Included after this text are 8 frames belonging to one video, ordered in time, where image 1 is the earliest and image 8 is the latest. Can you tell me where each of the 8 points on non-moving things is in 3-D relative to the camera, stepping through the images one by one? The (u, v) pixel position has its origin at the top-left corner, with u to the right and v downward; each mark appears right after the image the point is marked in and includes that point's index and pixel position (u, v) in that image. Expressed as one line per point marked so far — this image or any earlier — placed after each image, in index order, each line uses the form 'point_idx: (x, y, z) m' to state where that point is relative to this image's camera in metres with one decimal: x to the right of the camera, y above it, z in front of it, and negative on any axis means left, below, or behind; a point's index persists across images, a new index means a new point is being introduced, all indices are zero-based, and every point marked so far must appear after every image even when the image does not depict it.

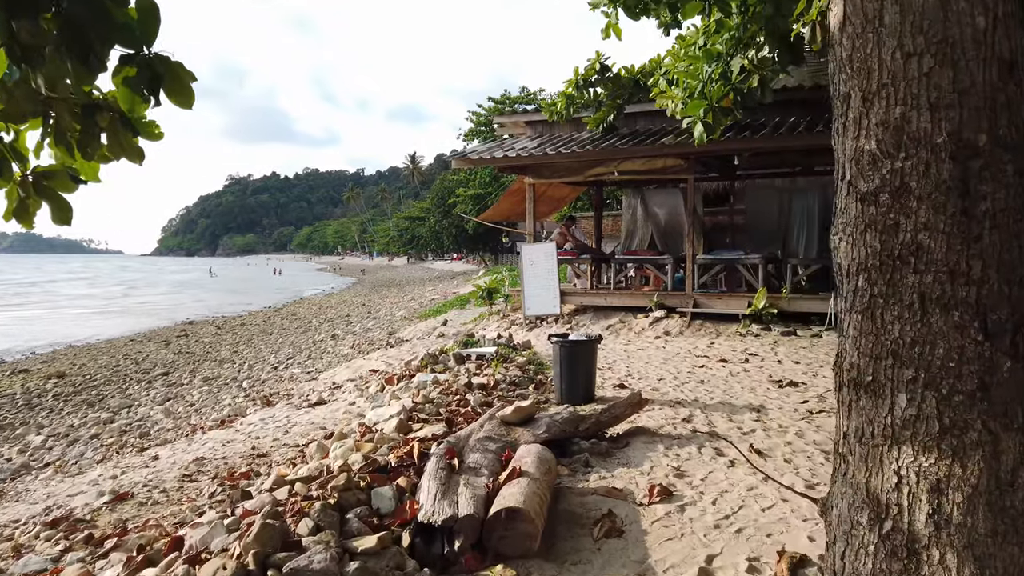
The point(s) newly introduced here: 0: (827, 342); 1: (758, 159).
0: (+4.0, -0.7, +9.6) m
1: (+4.3, +2.3, +13.2) m
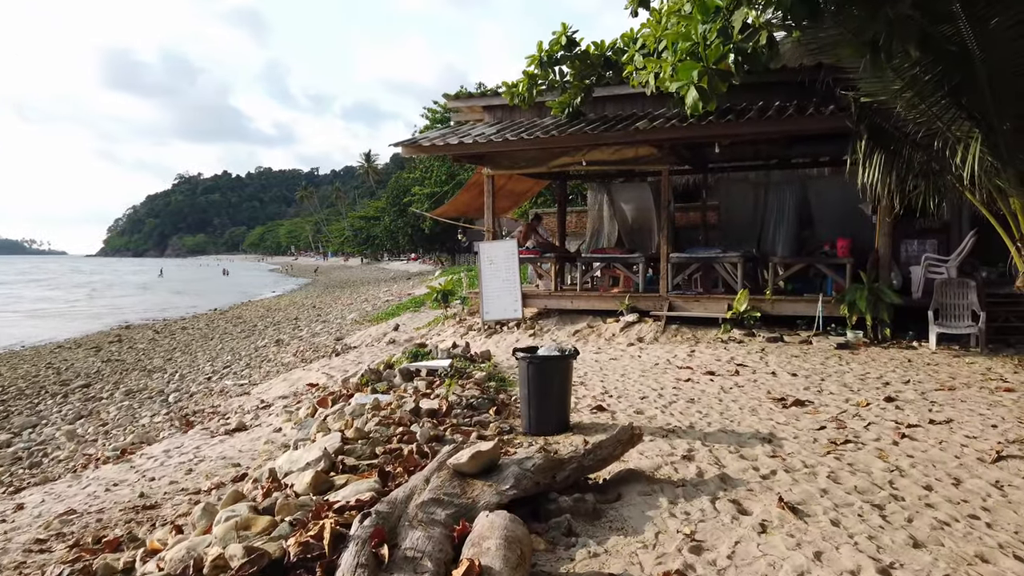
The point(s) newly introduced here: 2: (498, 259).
0: (+3.5, -0.7, +8.6) m
1: (+3.6, +2.3, +12.2) m
2: (-0.2, +0.4, +11.4) m
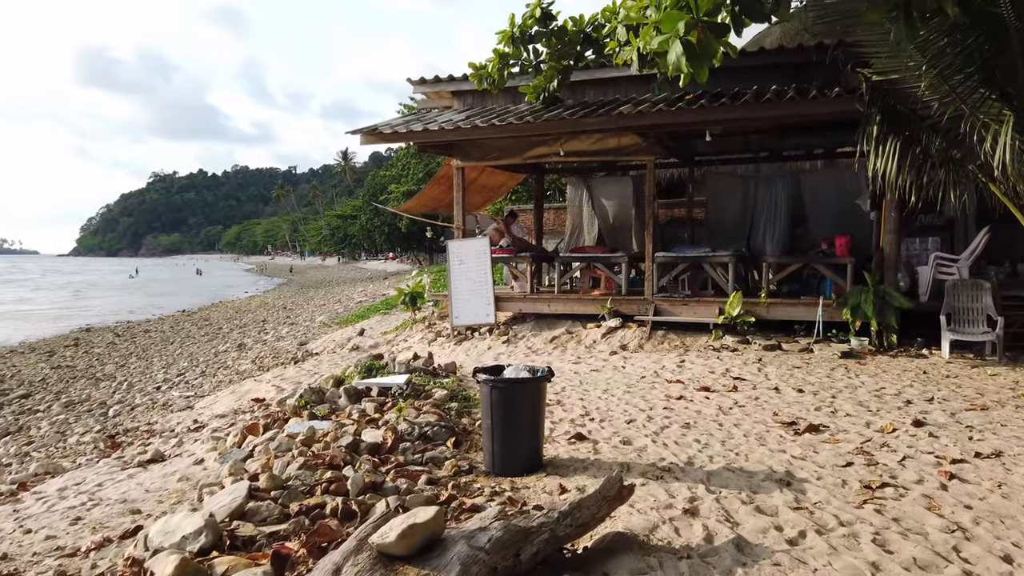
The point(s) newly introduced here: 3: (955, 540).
0: (+3.2, -0.7, +7.8) m
1: (+3.2, +2.3, +11.4) m
2: (-0.6, +0.4, +10.4) m
3: (+1.8, -1.0, +3.1) m
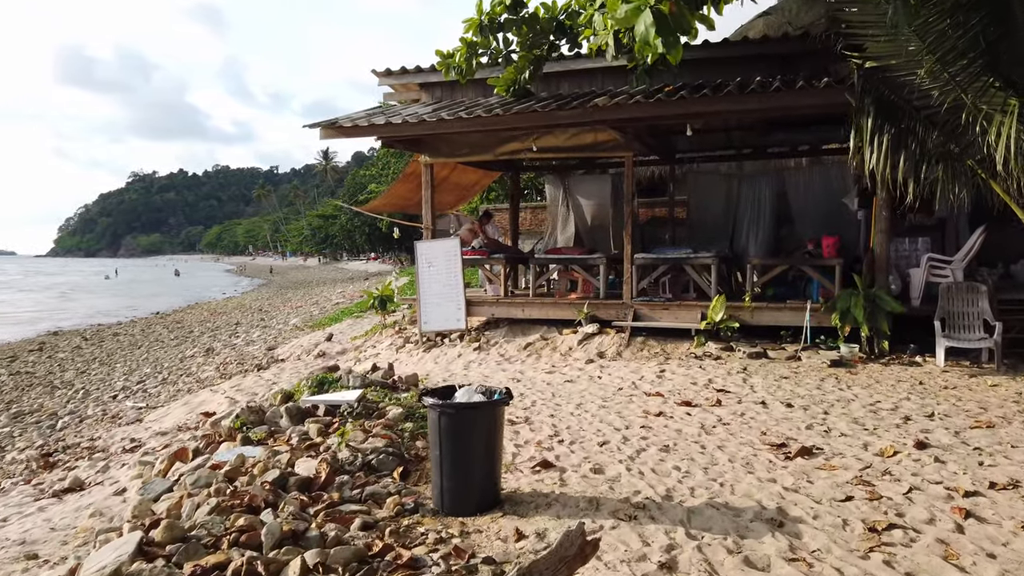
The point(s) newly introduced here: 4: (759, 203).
0: (+2.9, -0.8, +7.3) m
1: (+2.8, +2.3, +10.9) m
2: (-1.0, +0.4, +9.8) m
3: (+1.6, -1.1, +2.6) m
4: (+3.8, +1.3, +11.5) m
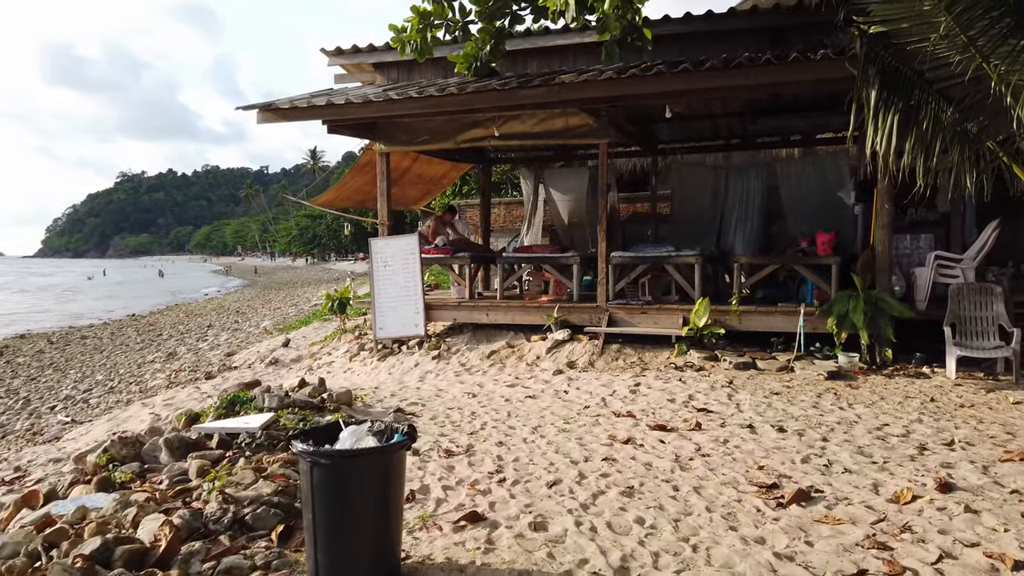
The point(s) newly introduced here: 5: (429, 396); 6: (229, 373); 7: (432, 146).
0: (+2.5, -0.8, +6.4) m
1: (+2.3, +2.2, +10.0) m
2: (-1.4, +0.3, +8.9) m
3: (+1.3, -1.1, +1.7) m
4: (+3.3, +1.3, +10.6) m
5: (-0.8, -1.0, +6.9) m
6: (-4.2, -1.3, +11.2) m
7: (-0.9, +1.7, +8.7) m
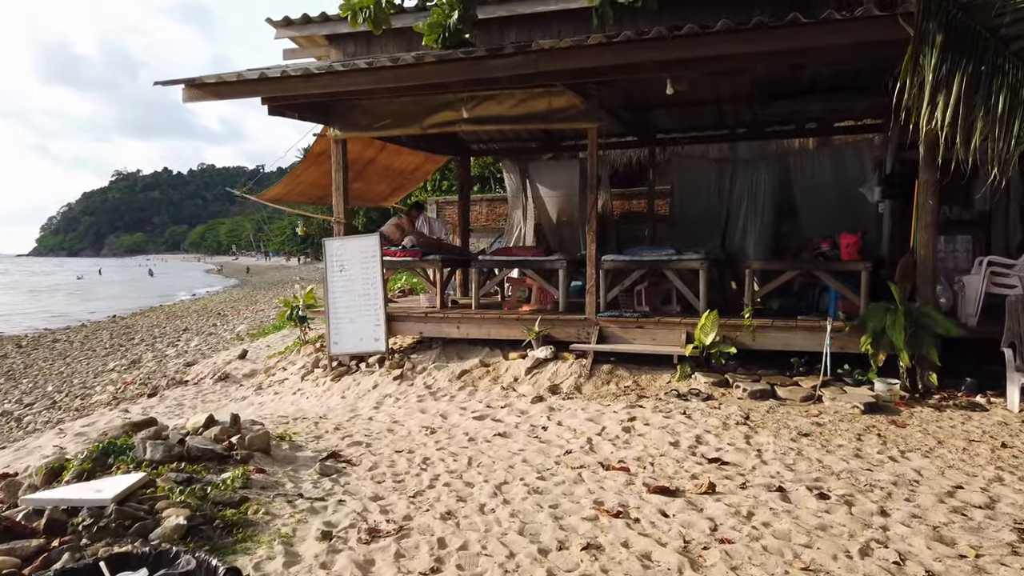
0: (+2.3, -0.9, +5.2) m
1: (+2.1, +2.1, +8.8) m
2: (-1.7, +0.3, +7.7) m
3: (+1.0, -1.2, +0.5) m
4: (+3.1, +1.2, +9.4) m
5: (-1.0, -1.1, +5.7) m
6: (-4.5, -1.3, +9.9) m
7: (-1.2, +1.6, +7.5) m
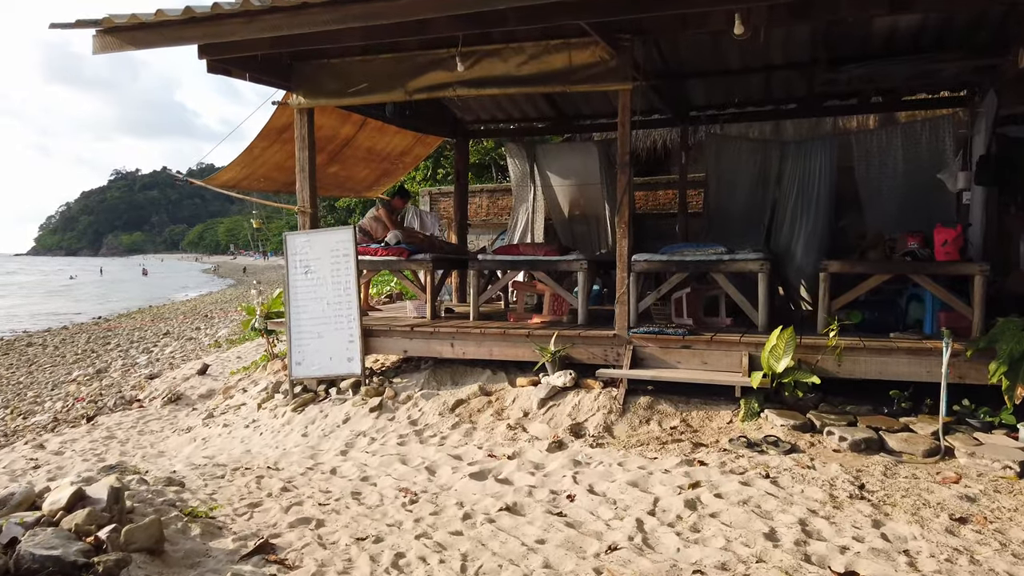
0: (+2.3, -1.0, +3.6) m
1: (+2.2, +2.1, +7.2) m
2: (-1.6, +0.2, +6.1) m
3: (+1.1, -1.3, -1.1) m
4: (+3.2, +1.1, +7.9) m
5: (-0.9, -1.1, +4.1) m
6: (-4.4, -1.4, +8.4) m
7: (-1.1, +1.5, +6.0) m
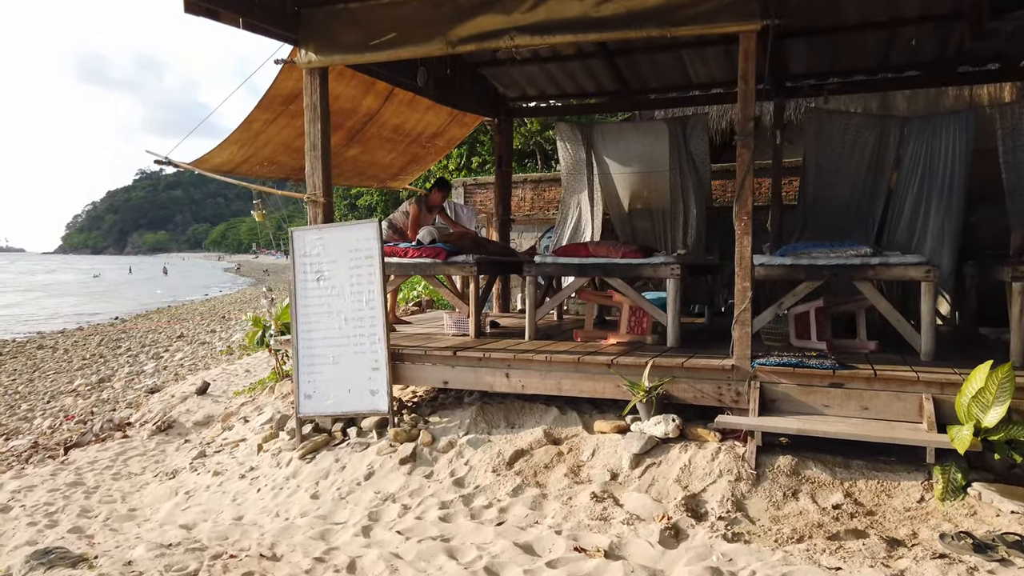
0: (+2.7, -1.0, +2.1) m
1: (+2.6, +2.0, +5.7) m
2: (-1.1, +0.1, +4.7) m
3: (+1.4, -1.3, -2.6) m
4: (+3.7, +1.0, +6.3) m
5: (-0.5, -1.2, +2.7) m
6: (-3.9, -1.5, +7.1) m
7: (-0.7, +1.4, +4.5) m
